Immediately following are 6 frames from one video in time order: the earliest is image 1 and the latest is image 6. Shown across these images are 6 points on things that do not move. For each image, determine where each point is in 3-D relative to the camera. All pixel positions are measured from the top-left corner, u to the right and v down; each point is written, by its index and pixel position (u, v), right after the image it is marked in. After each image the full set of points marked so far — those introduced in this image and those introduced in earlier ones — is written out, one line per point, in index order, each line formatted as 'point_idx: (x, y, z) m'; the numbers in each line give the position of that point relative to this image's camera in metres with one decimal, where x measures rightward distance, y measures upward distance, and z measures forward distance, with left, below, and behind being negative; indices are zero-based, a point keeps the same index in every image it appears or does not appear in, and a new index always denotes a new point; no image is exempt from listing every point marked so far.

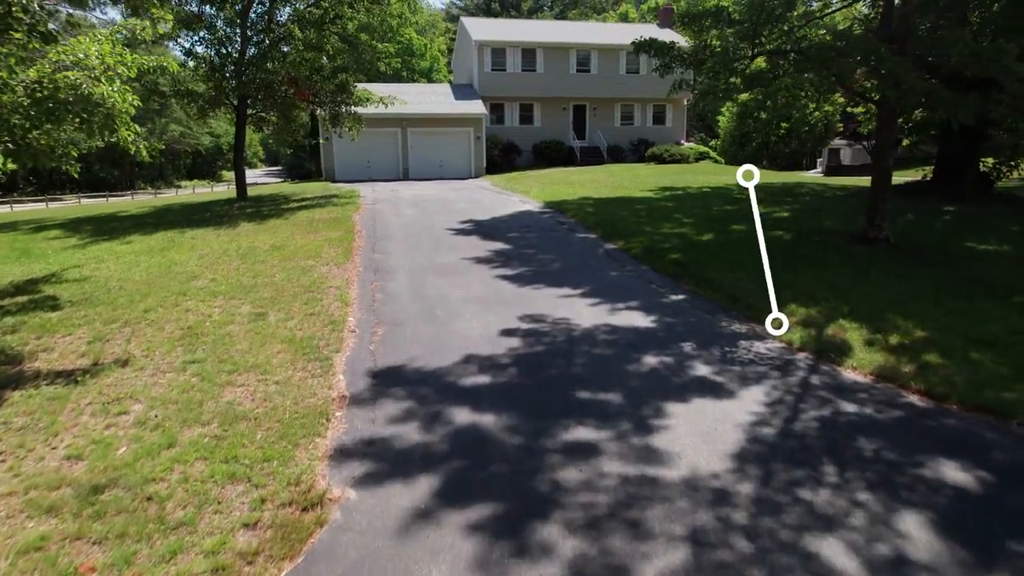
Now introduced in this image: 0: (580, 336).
0: (+0.7, -0.5, +7.3) m
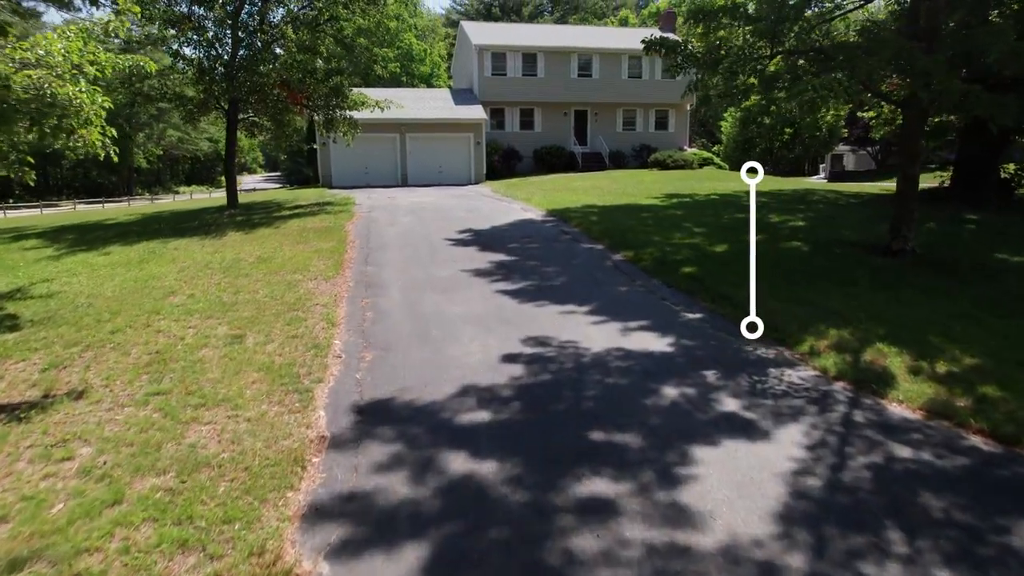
0: (+0.7, -0.7, +6.6) m
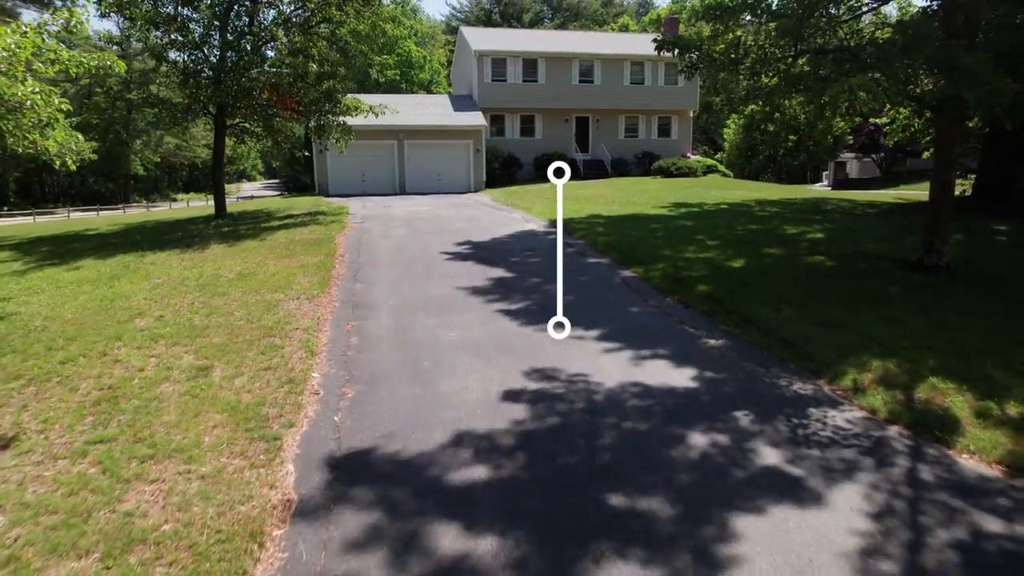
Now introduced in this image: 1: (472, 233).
0: (+0.7, -0.9, +5.8) m
1: (-0.8, +1.1, +14.6) m
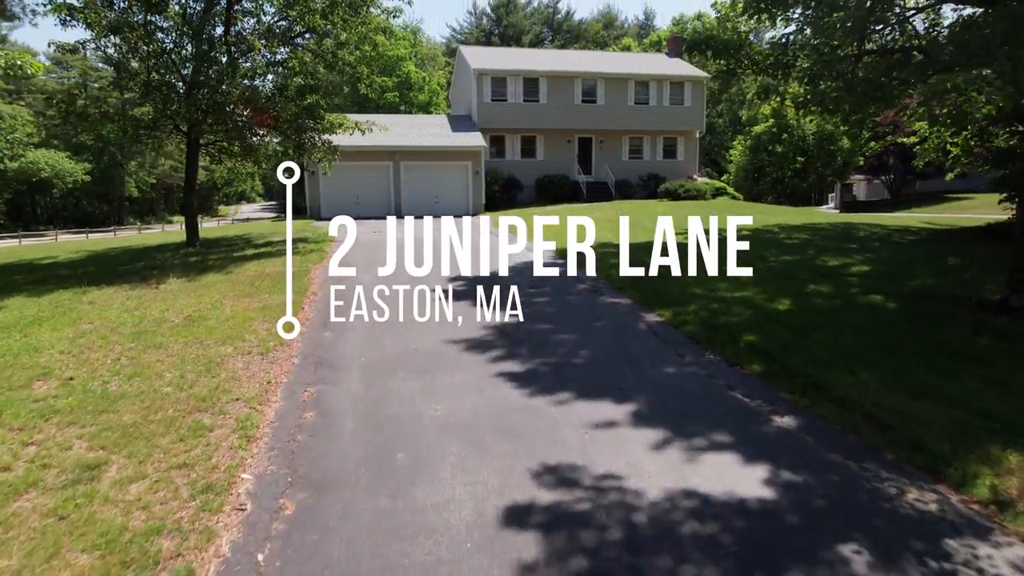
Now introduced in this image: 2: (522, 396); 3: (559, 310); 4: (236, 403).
0: (+0.8, -1.3, +4.0) m
1: (-0.8, +0.4, +12.9) m
2: (+0.1, -0.9, +6.0) m
3: (+0.6, -0.3, +8.9) m
4: (-2.3, -0.9, +5.8) m
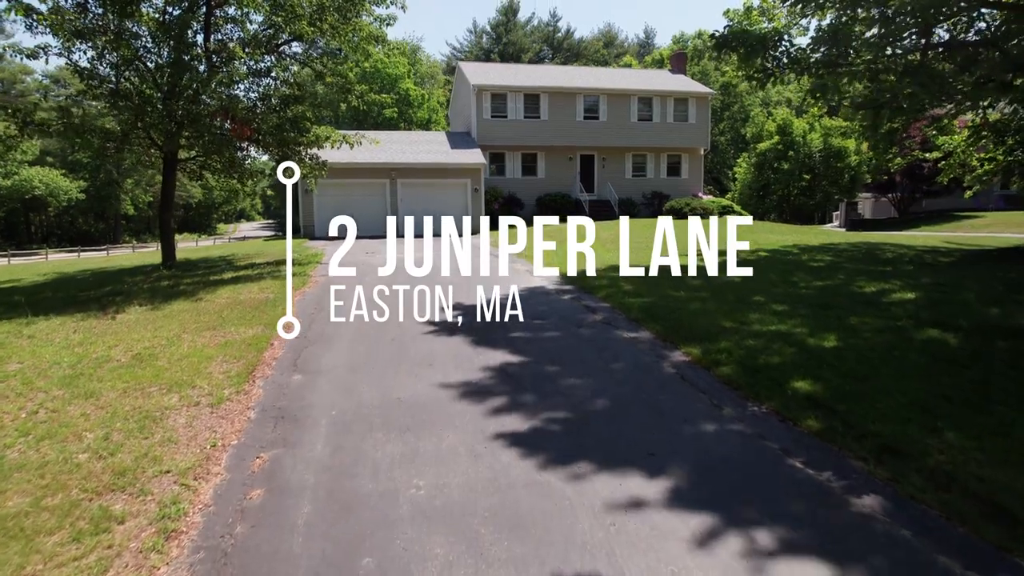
0: (+0.8, -1.6, +2.8) m
1: (-0.8, 0.0, +11.7) m
2: (+0.1, -1.2, +4.8) m
3: (+0.6, -0.6, +7.7) m
4: (-2.3, -1.2, +4.6) m
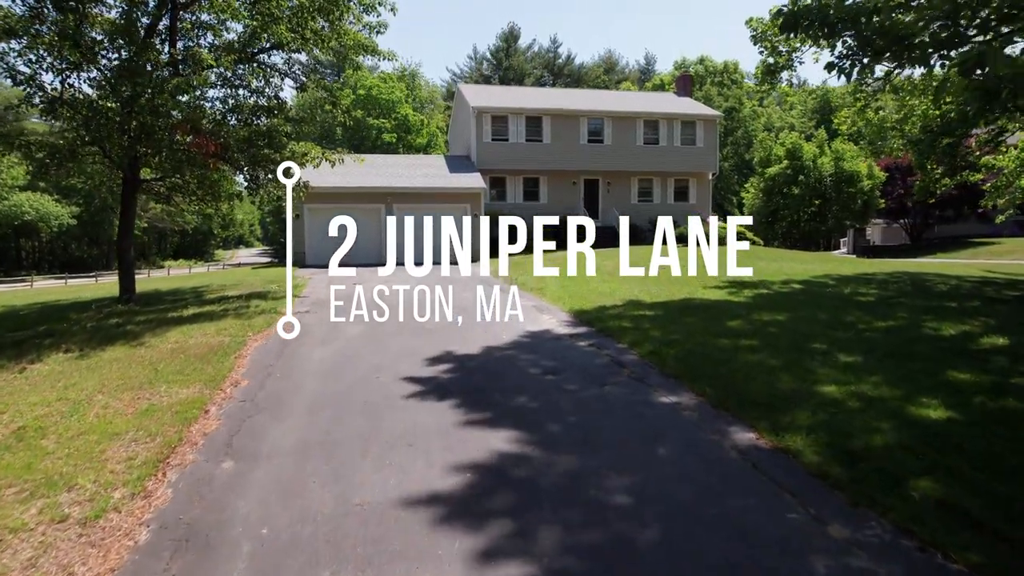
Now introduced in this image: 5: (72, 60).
0: (+0.9, -1.8, +0.9) m
1: (-0.7, -0.6, +9.8) m
2: (+0.2, -1.5, +2.9) m
3: (+0.7, -1.1, +5.8) m
4: (-2.2, -1.5, +2.7) m
5: (-7.6, +3.9, +12.3) m
